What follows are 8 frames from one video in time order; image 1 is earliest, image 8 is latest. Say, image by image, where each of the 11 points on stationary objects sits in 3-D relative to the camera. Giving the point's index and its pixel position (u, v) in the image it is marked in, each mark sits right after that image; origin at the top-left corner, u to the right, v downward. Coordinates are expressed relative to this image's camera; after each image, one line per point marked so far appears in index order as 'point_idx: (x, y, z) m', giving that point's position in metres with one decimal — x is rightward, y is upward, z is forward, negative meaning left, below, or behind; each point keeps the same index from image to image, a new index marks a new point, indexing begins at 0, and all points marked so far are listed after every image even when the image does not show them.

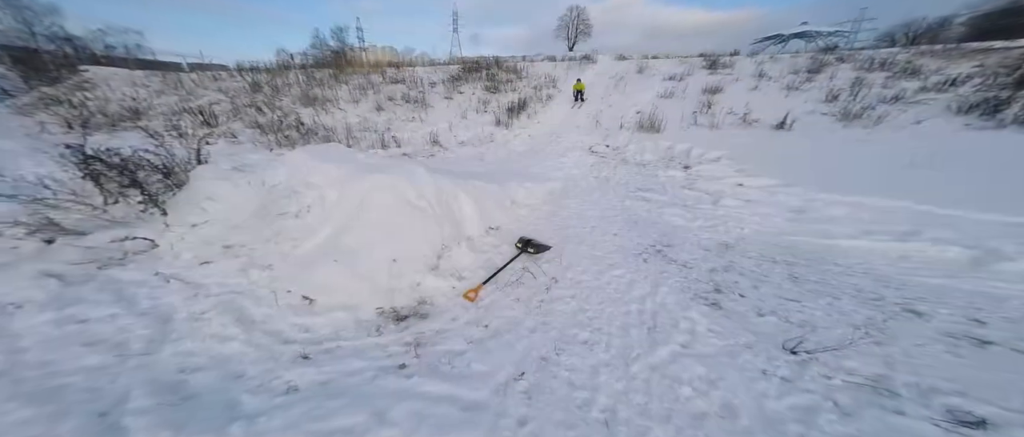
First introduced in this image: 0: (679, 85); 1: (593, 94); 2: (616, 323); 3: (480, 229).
0: (+9.1, +7.2, +15.1) m
1: (+4.5, +7.3, +15.4) m
2: (+1.2, -1.2, +3.1) m
3: (-0.7, -0.2, +4.6) m
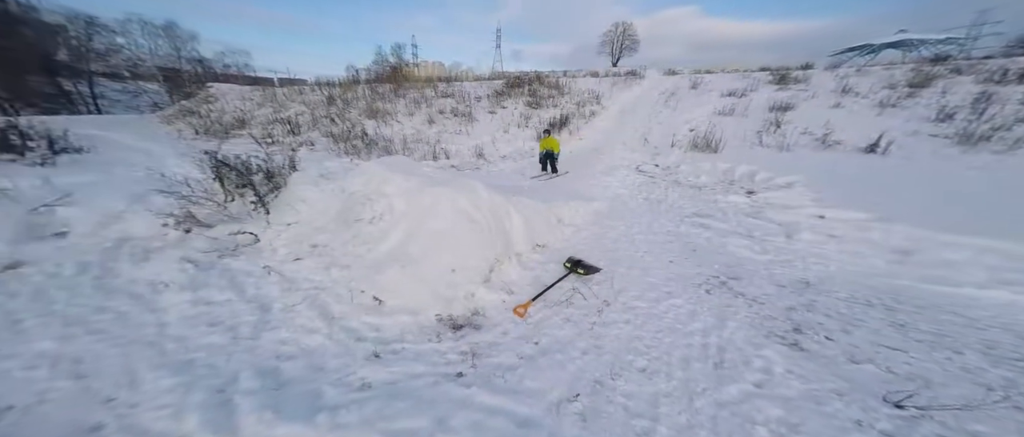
0: (+11.7, +5.9, +14.2) m
1: (+7.1, +6.2, +15.1) m
2: (+1.8, -1.5, +3.1) m
3: (+0.2, -0.5, +4.9) m
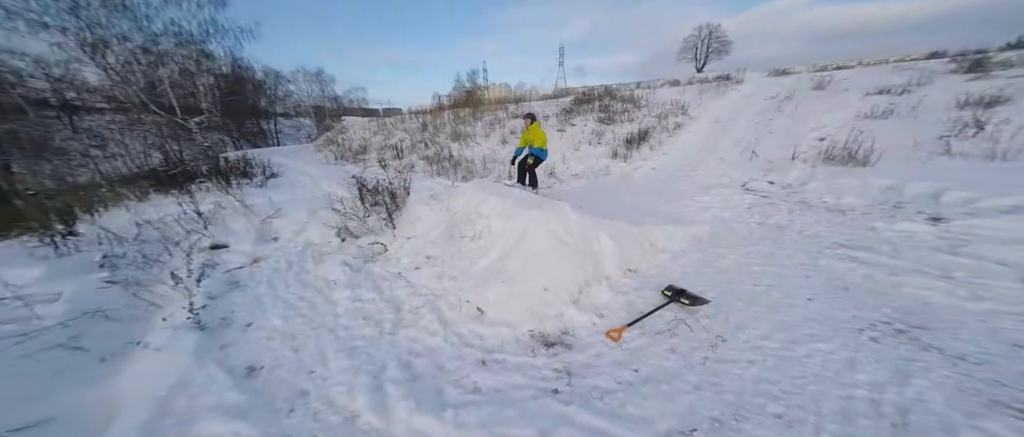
0: (+15.5, +4.7, +11.3) m
1: (+11.3, +5.0, +13.3) m
2: (+2.9, -1.8, +2.6) m
3: (+1.8, -0.9, +4.8) m
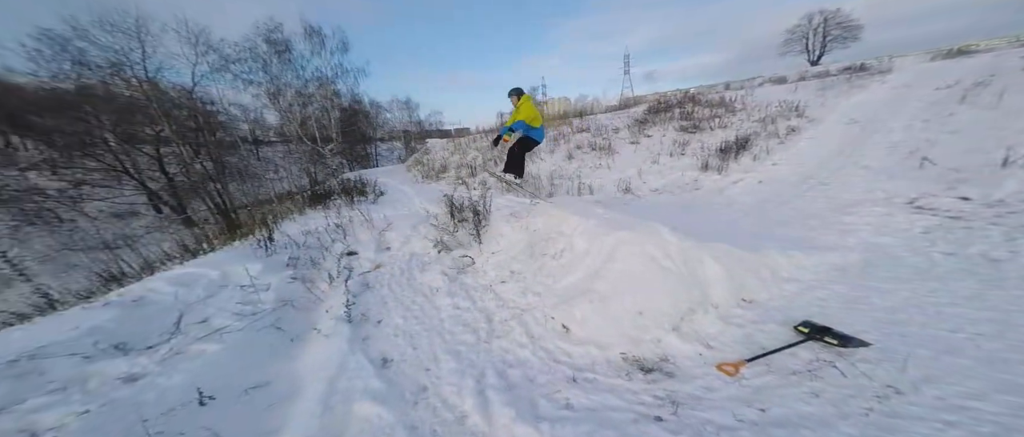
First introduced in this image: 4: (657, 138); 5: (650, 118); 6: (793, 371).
0: (+18.3, +3.9, +7.5) m
1: (+14.7, +4.0, +10.5) m
2: (+3.8, -2.0, +1.8) m
3: (+3.3, -1.2, +4.2) m
4: (+6.8, +3.8, +13.1) m
5: (+7.9, +5.7, +15.9) m
6: (+3.2, -1.8, +3.2) m
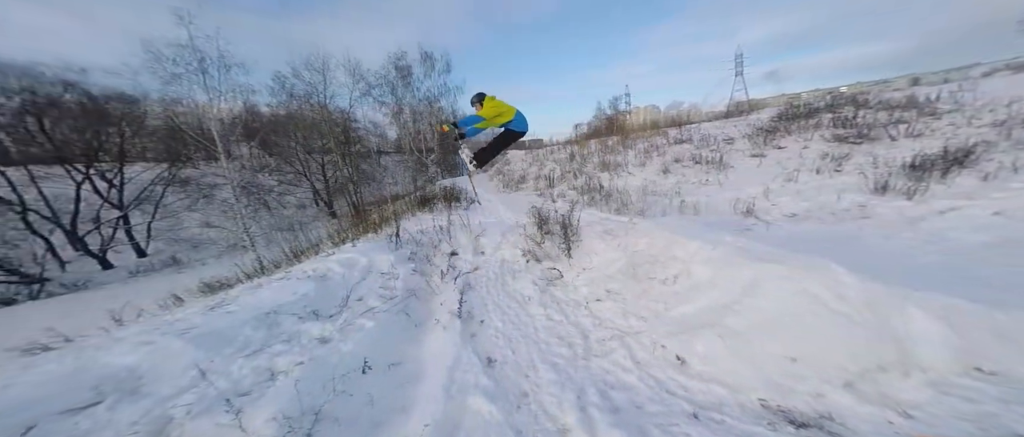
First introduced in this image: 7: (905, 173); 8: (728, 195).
0: (+20.3, +2.2, +2.2) m
1: (+17.7, +2.5, +6.1) m
2: (+4.4, -2.4, +0.5) m
3: (+4.6, -1.7, +3.0) m
4: (+10.8, +2.7, +10.7) m
5: (+12.8, +4.4, +13.2) m
6: (+4.2, -2.2, +2.1) m
7: (+10.2, +1.2, +7.2) m
8: (+6.9, +0.7, +8.9) m
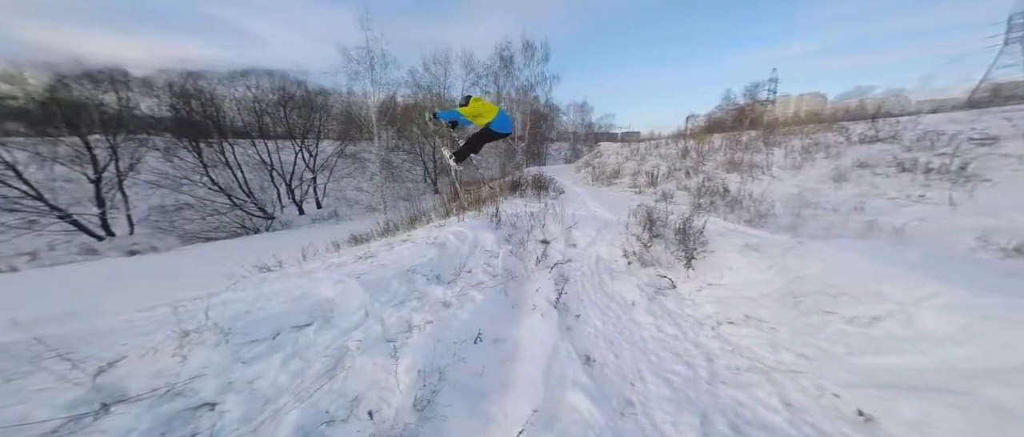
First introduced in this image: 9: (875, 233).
0: (+20.2, -0.5, -4.8) m
1: (+19.1, +0.2, -0.4) m
2: (+4.2, -2.9, -1.0) m
3: (+5.3, -2.2, +1.2) m
4: (+14.2, +1.3, +6.3) m
5: (+17.0, +2.8, +7.8) m
6: (+4.6, -2.7, +0.5) m
7: (+12.3, -0.1, +3.2) m
8: (+9.7, -0.1, +5.9) m
9: (+7.8, -0.3, +5.9) m
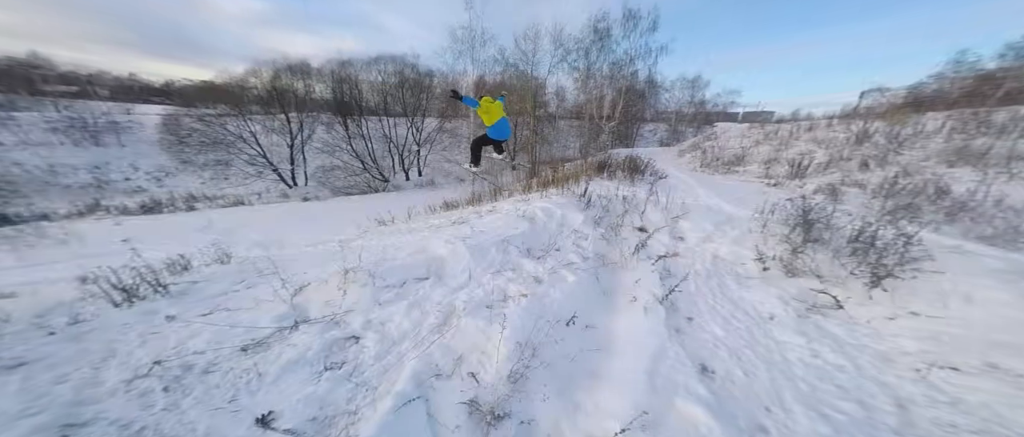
0: (+18.0, -3.1, -10.3) m
1: (+18.3, -2.1, -5.8) m
2: (+3.6, -3.4, -2.1) m
3: (+5.4, -2.8, -0.3) m
4: (+15.6, 0.0, +1.8) m
5: (+18.9, +1.2, +2.4) m
6: (+4.4, -3.2, -0.8) m
7: (+12.8, -1.4, -0.5) m
8: (+11.1, -0.9, +2.8) m
9: (+9.2, -0.9, +3.3) m
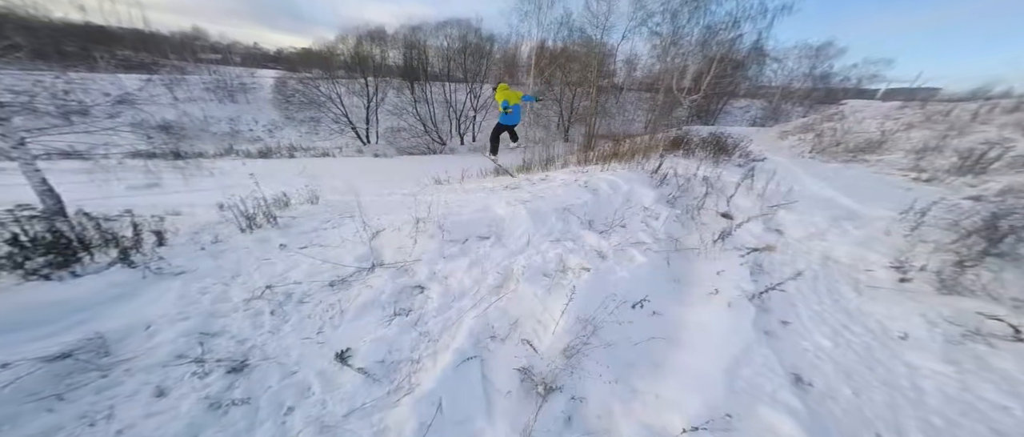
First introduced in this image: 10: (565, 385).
0: (+15.7, -6.2, -12.8) m
1: (+16.9, -4.9, -8.5) m
2: (+2.9, -4.0, -2.4) m
3: (+5.1, -3.4, -1.0) m
4: (+15.7, -1.8, -0.9) m
5: (+19.2, -1.0, -0.9) m
6: (+4.0, -3.8, -1.3) m
7: (+12.4, -3.0, -2.5) m
8: (+11.4, -2.0, +0.9) m
9: (+9.6, -1.7, +1.7) m
10: (+0.3, -1.1, +1.8) m
